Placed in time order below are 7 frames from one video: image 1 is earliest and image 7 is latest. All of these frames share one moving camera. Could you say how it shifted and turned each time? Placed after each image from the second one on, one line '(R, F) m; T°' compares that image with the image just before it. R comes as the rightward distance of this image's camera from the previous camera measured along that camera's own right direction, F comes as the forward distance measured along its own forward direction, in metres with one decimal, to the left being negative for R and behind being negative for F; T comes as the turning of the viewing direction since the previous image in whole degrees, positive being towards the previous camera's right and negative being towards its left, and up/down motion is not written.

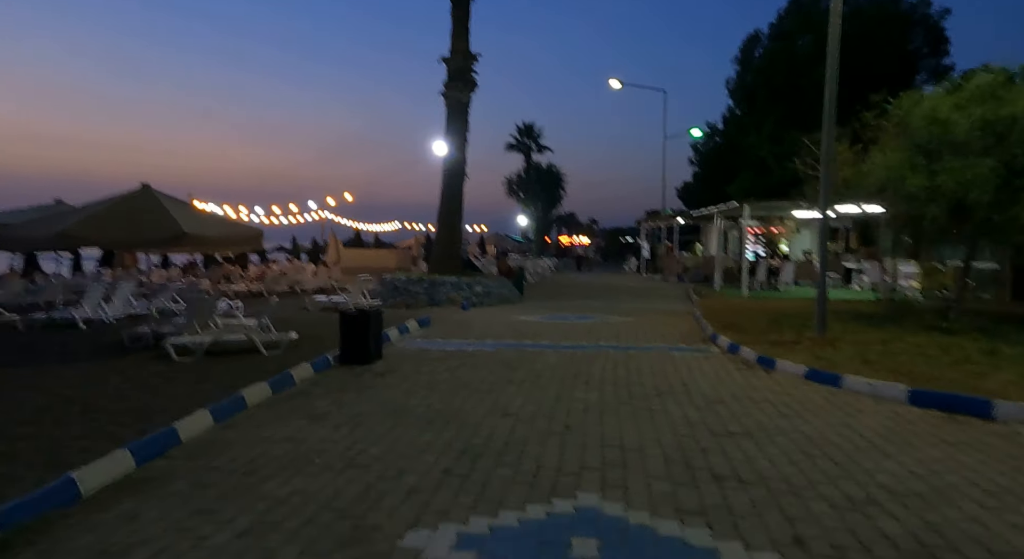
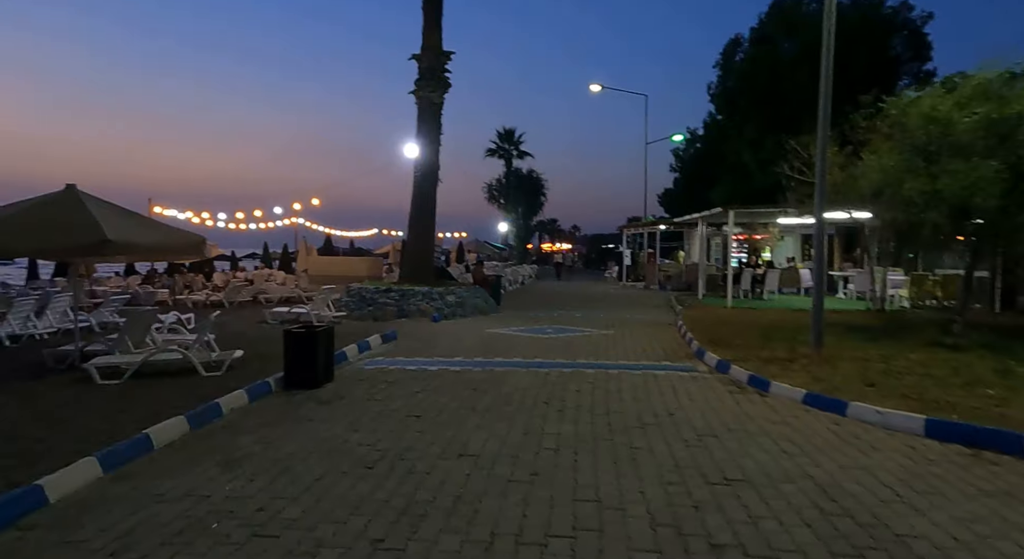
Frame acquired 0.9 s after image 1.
(+0.2, +1.1) m; +1°
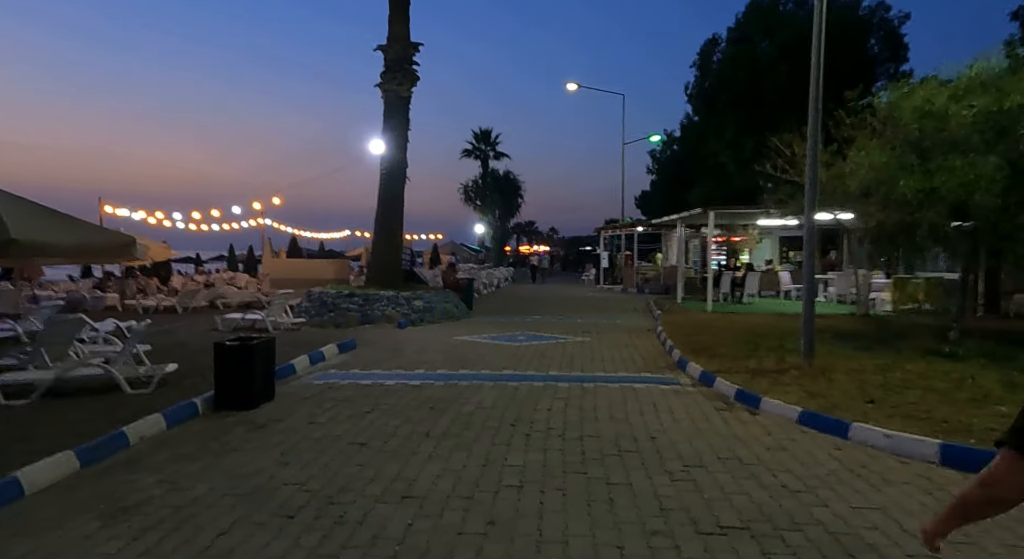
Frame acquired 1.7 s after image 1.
(+0.2, +1.0) m; +2°
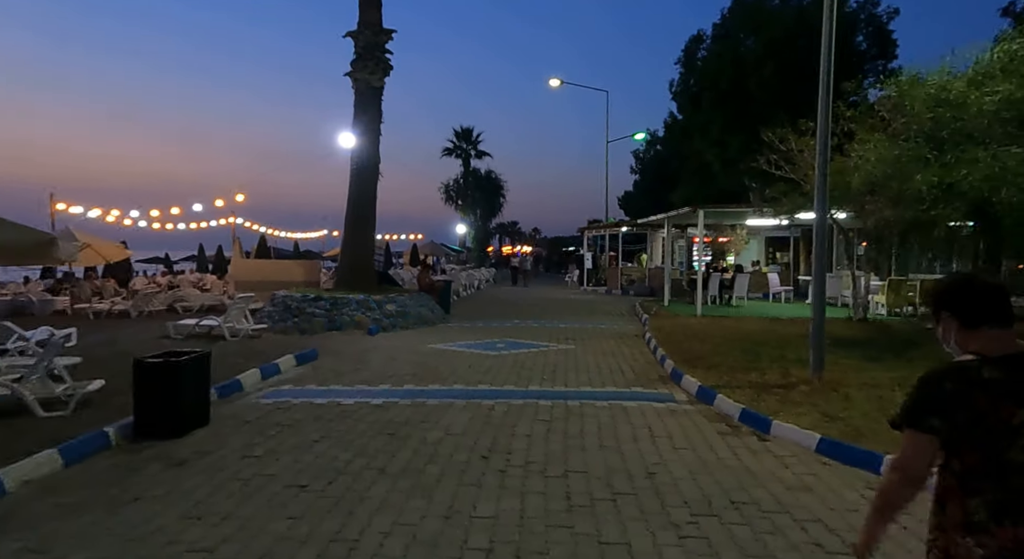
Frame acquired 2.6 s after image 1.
(+0.1, +1.1) m; +1°
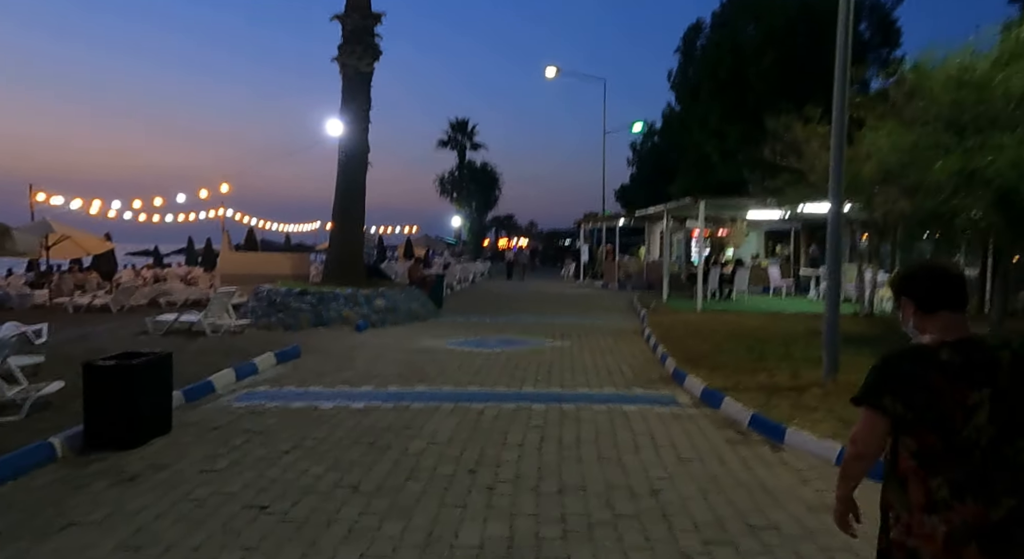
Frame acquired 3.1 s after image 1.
(+0.1, +0.6) m; 0°
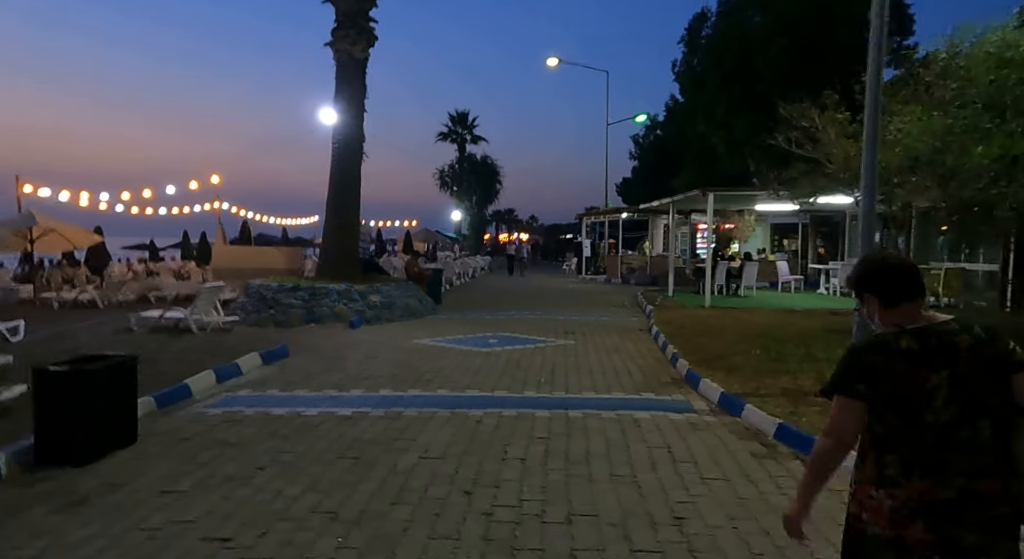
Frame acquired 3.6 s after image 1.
(0.0, +0.7) m; 0°
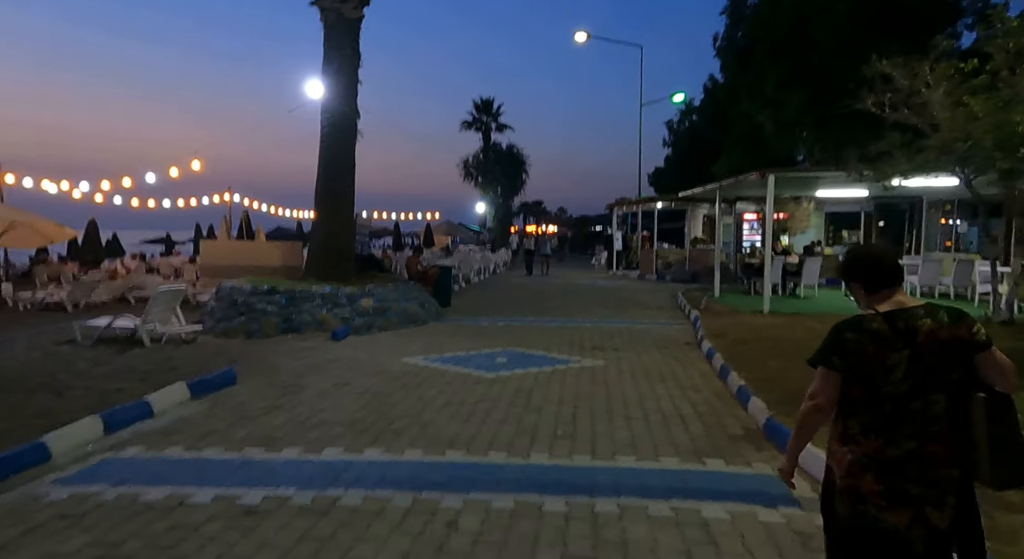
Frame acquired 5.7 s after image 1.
(+0.2, +2.6) m; -3°
